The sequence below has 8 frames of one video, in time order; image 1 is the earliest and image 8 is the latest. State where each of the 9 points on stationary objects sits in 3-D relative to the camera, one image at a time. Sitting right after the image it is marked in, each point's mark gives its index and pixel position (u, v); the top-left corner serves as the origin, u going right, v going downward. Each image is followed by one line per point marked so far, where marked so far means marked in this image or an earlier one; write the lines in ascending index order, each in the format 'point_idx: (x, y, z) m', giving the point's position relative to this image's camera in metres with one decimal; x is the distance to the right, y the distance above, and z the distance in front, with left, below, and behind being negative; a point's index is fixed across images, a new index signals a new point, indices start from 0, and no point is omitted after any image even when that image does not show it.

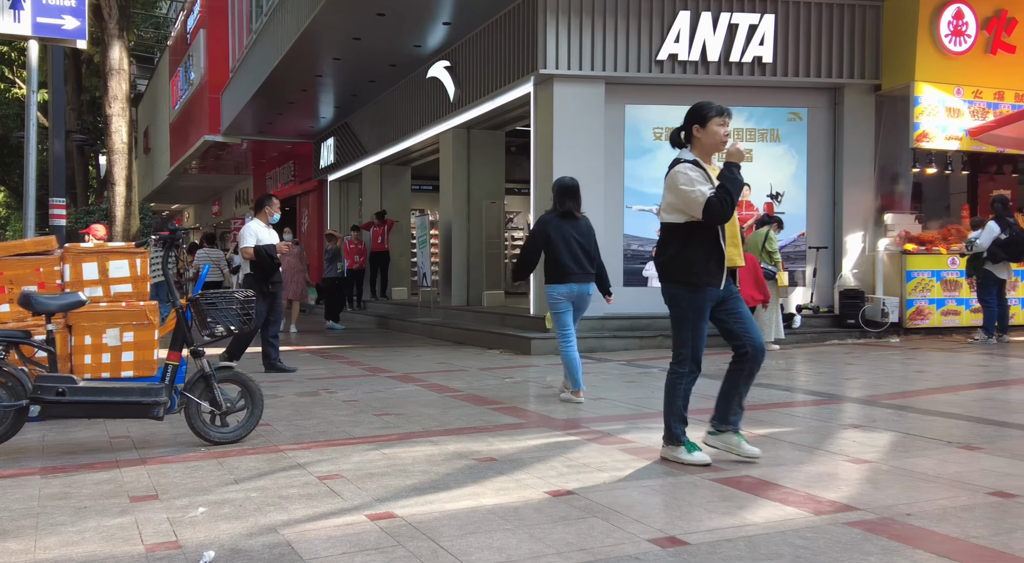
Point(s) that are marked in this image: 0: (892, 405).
0: (+2.7, -0.9, +7.4) m
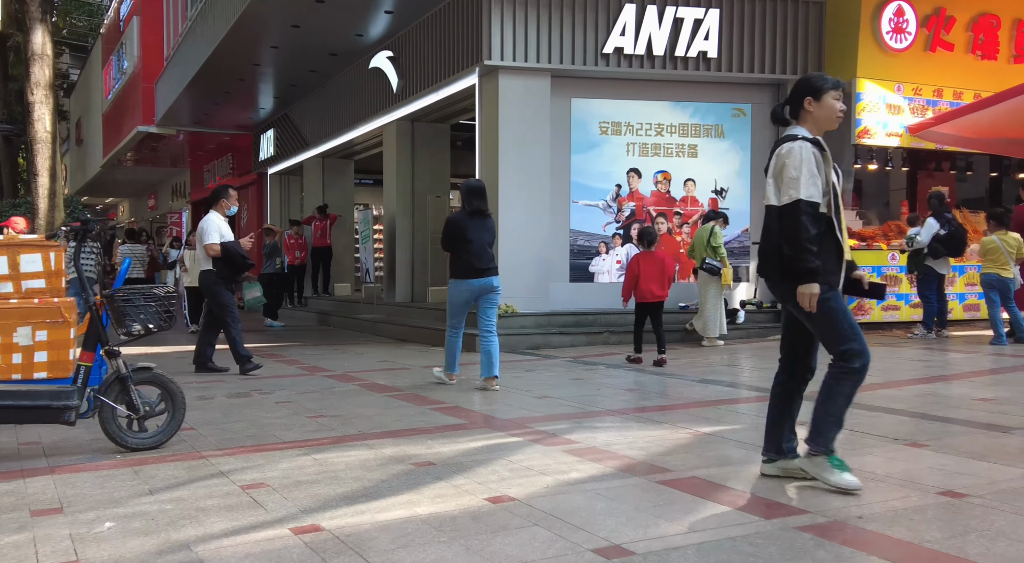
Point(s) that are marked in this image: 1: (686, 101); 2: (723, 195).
0: (+2.3, -0.8, +7.3) m
1: (+2.2, +2.3, +12.9) m
2: (+2.7, +1.1, +13.1) m
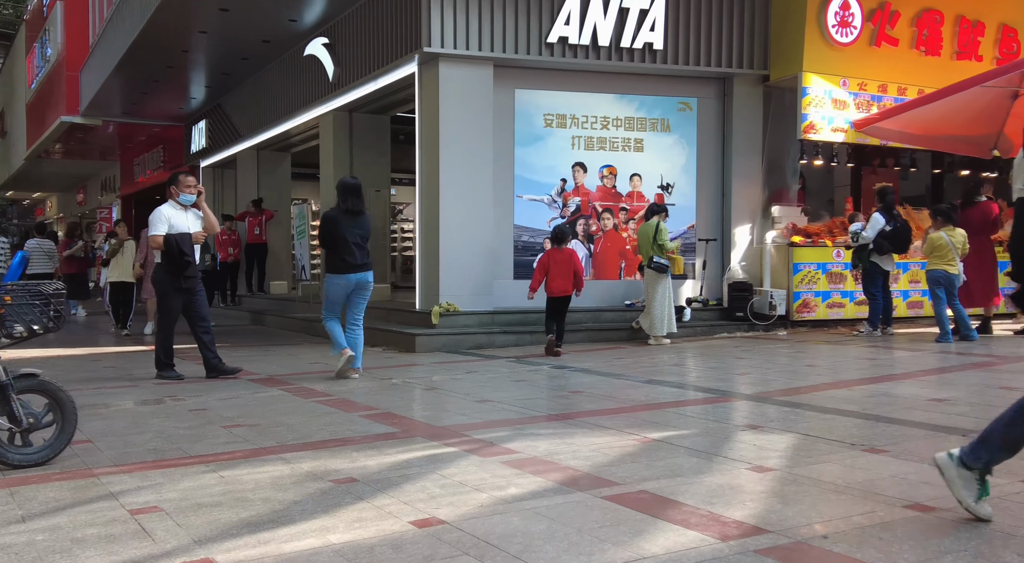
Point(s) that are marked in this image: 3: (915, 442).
0: (+1.9, -0.8, +7.0) m
1: (+1.5, +2.4, +12.6) m
2: (+2.0, +1.2, +12.8) m
3: (+2.1, -0.8, +5.3) m
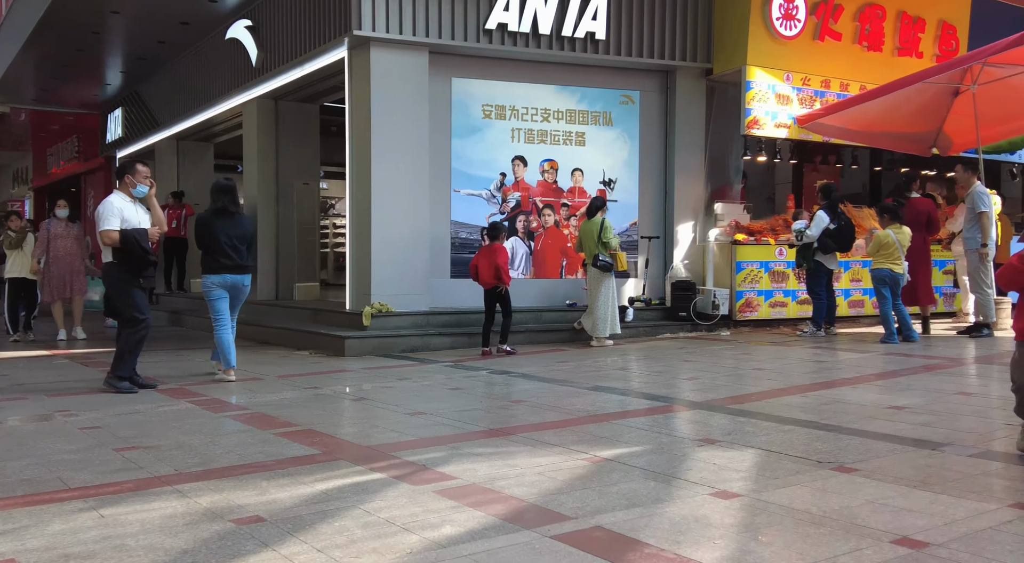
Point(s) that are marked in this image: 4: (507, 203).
0: (+1.5, -0.8, +6.6) m
1: (+0.7, +2.4, +12.1) m
2: (+1.2, +1.2, +12.4) m
3: (+1.8, -0.8, +4.9) m
4: (-0.1, +0.9, +11.8) m
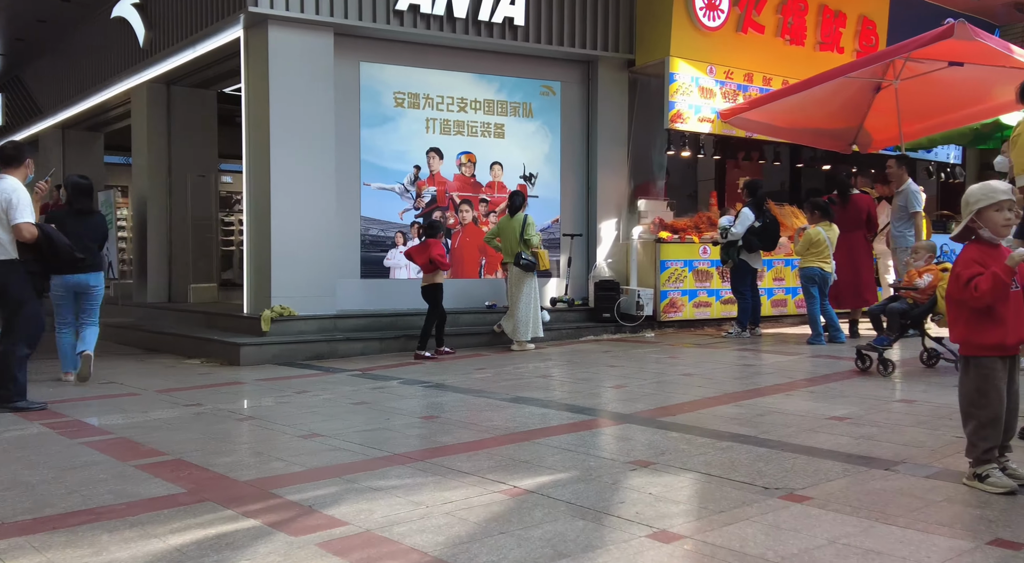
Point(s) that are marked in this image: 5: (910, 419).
0: (+0.9, -0.8, +6.1) m
1: (-0.2, +2.4, +11.5) m
2: (+0.2, +1.2, +11.8) m
3: (+1.4, -0.9, +4.3) m
4: (-1.0, +0.9, +11.1) m
5: (+2.4, -0.8, +6.0) m
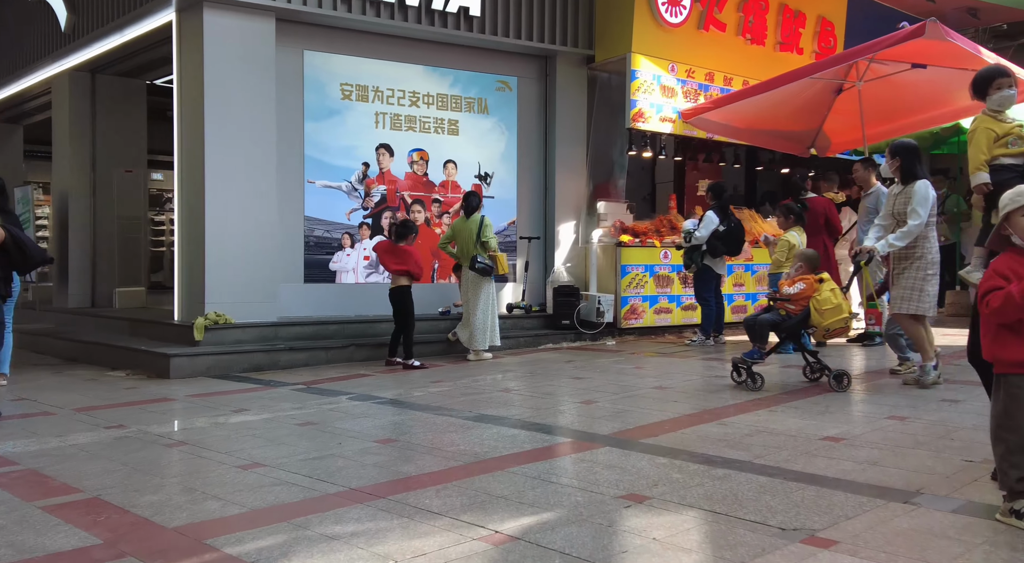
0: (+0.8, -0.9, +5.5) m
1: (-0.7, +2.3, +10.9) m
2: (-0.3, +1.1, +11.2) m
3: (+1.3, -0.9, +3.8) m
4: (-1.5, +0.9, +10.4) m
5: (+2.2, -0.9, +5.6) m
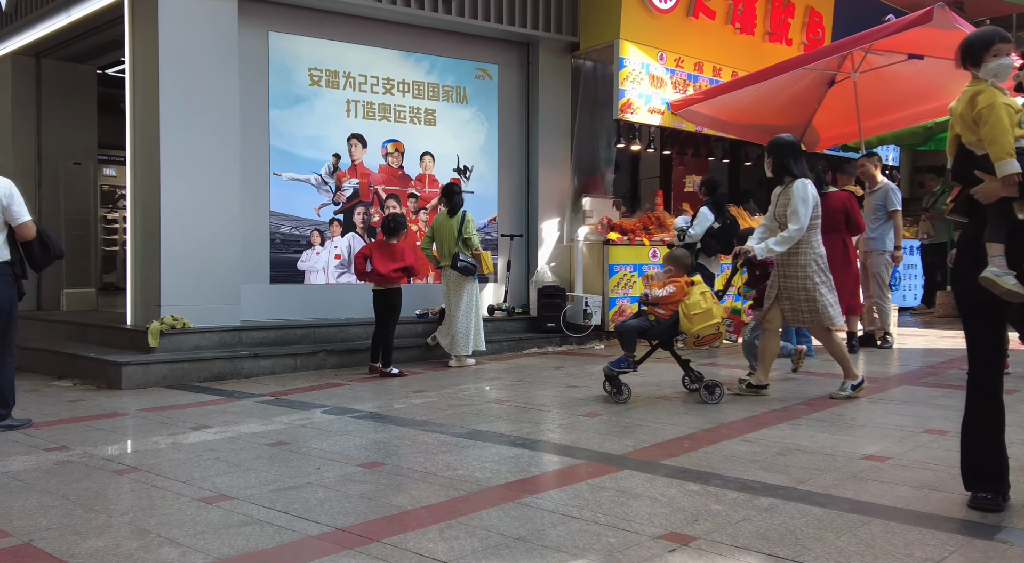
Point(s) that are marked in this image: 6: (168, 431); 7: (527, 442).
0: (+0.8, -0.9, +4.9) m
1: (-0.9, +2.3, +10.2) m
2: (-0.5, +1.1, +10.5) m
3: (+1.4, -0.9, +3.2) m
4: (-1.6, +0.9, +9.7) m
5: (+2.2, -0.9, +5.0) m
6: (-1.9, -0.8, +5.7) m
7: (+0.1, -0.9, +5.4) m
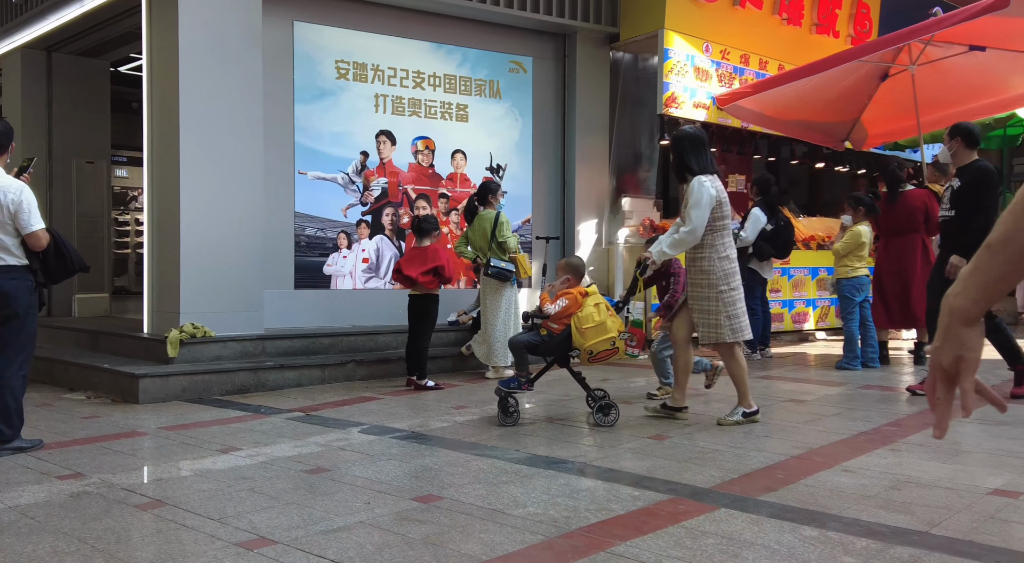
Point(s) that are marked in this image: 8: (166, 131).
0: (+1.1, -0.9, +4.3) m
1: (-0.6, +2.3, +9.6) m
2: (-0.1, +1.1, +9.9) m
3: (+1.7, -0.9, +2.6) m
4: (-1.3, +0.8, +9.1) m
5: (+2.5, -0.9, +4.3) m
6: (-1.6, -0.9, +5.1) m
7: (+0.4, -0.9, +4.8) m
8: (-2.6, +1.2, +7.8) m
